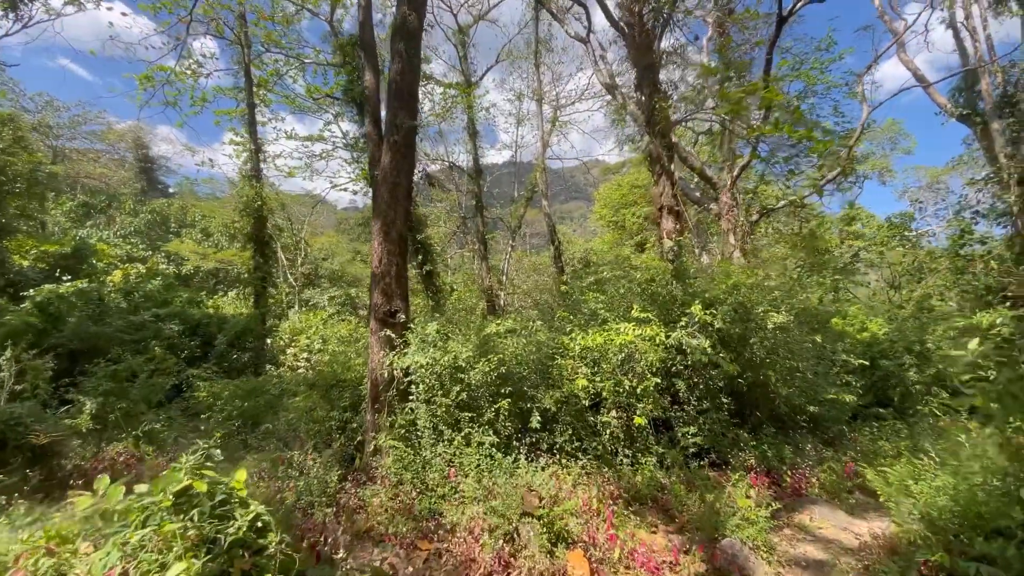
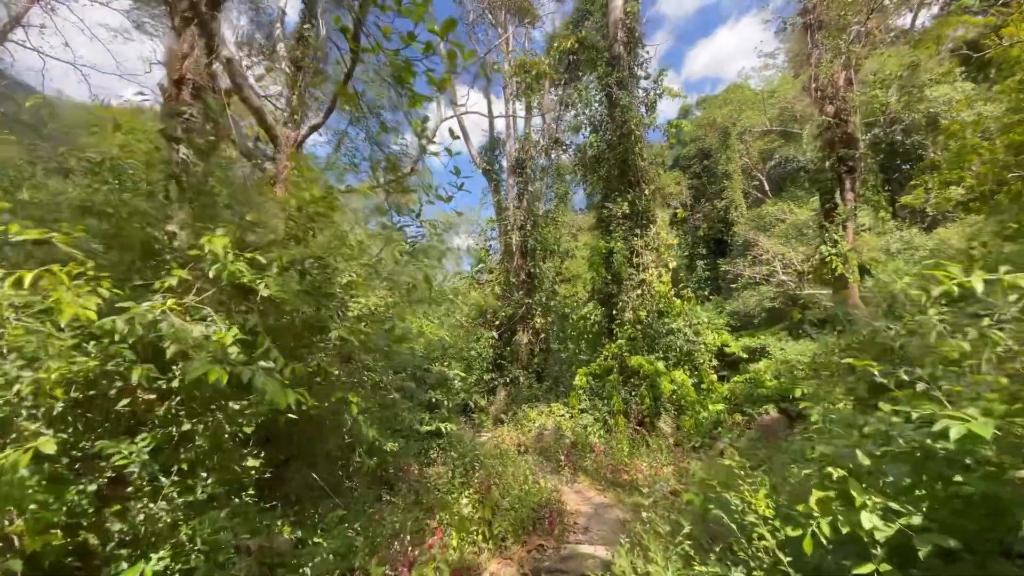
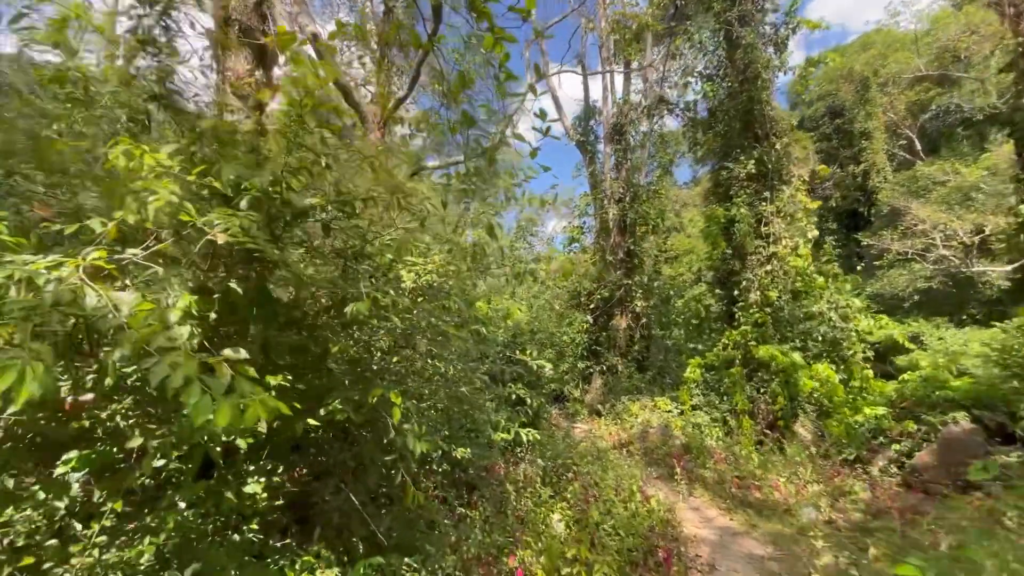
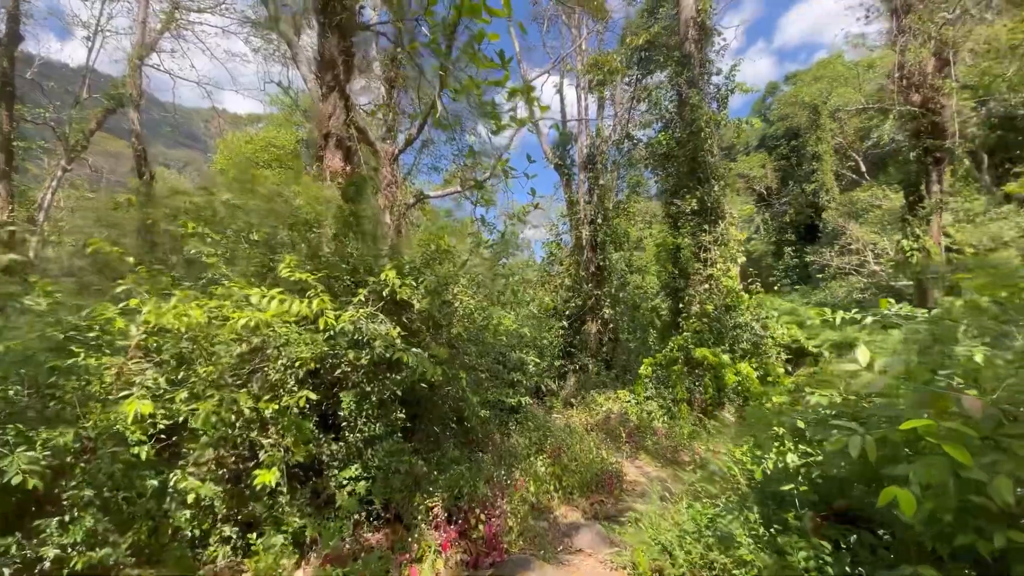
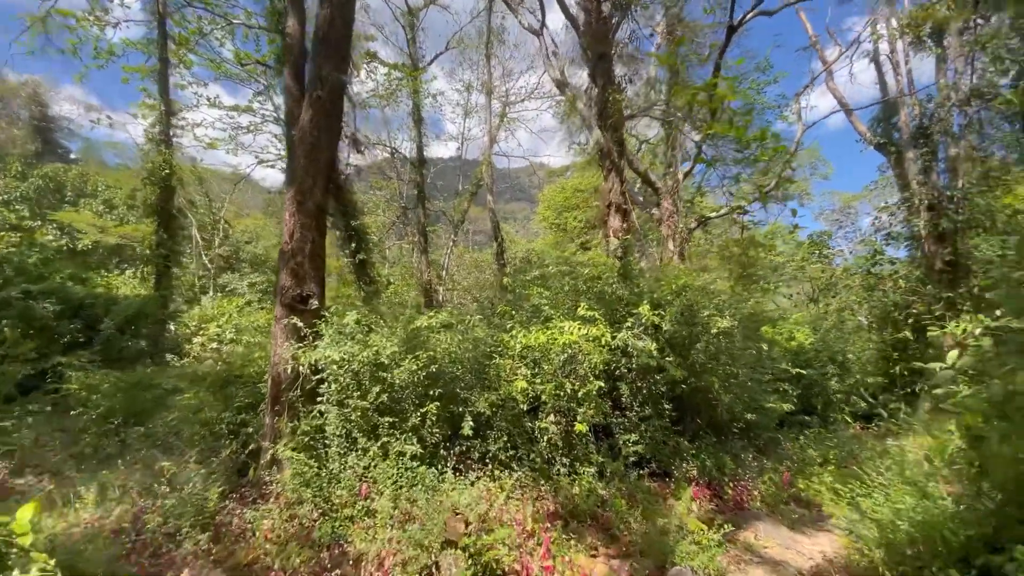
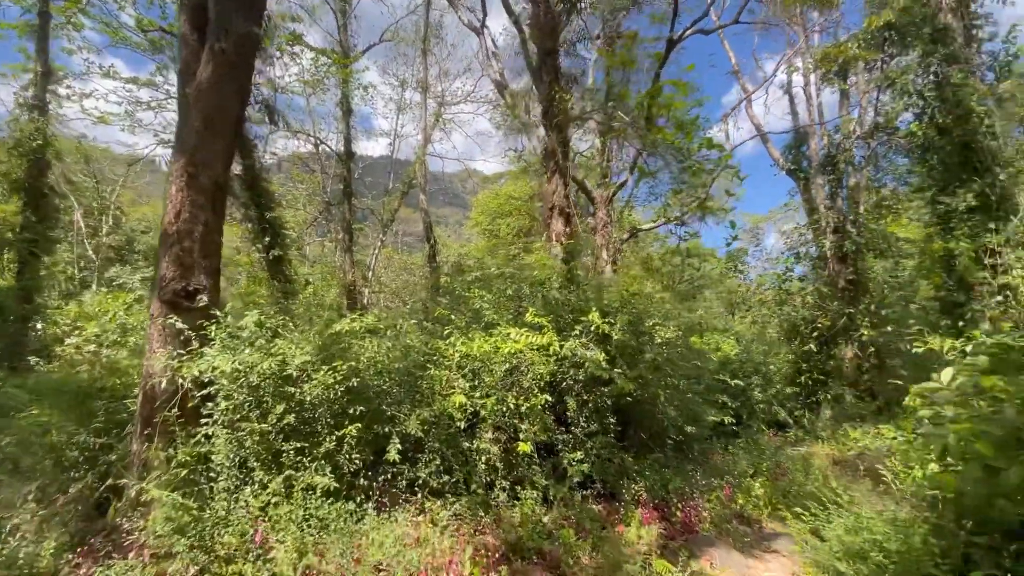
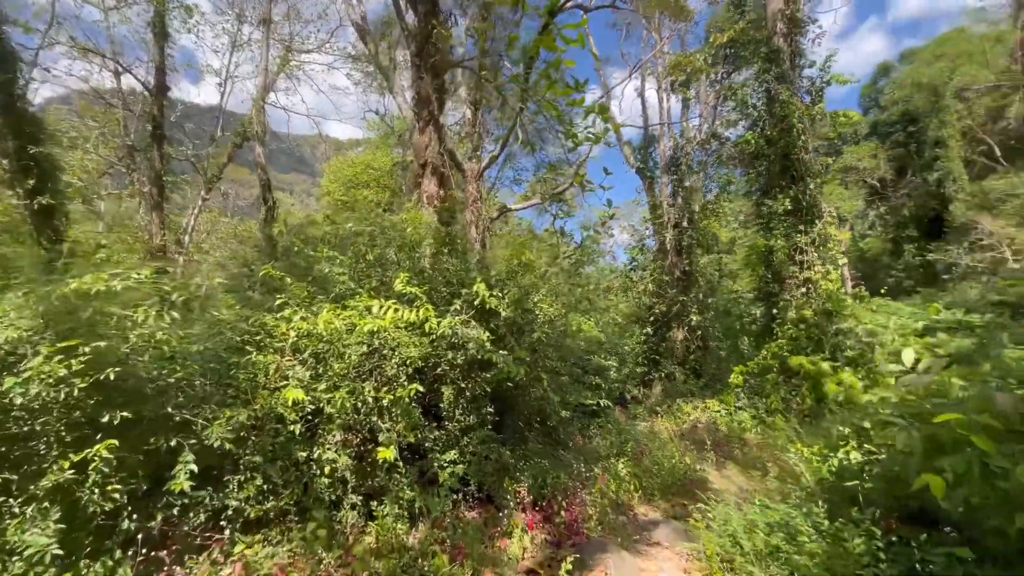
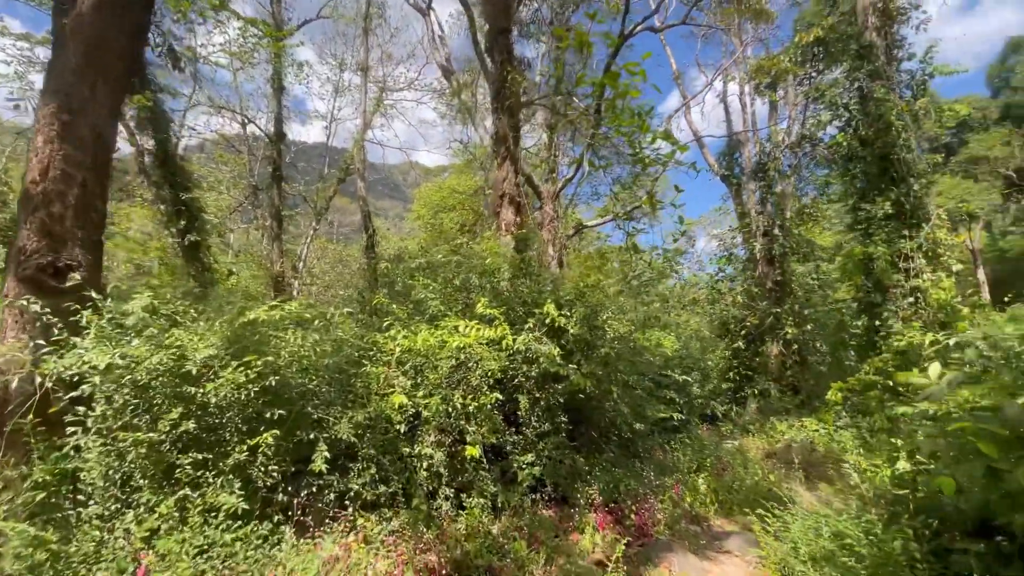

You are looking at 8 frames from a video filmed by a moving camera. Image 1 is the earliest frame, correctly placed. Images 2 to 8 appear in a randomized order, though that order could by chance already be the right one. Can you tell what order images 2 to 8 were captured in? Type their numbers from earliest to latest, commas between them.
5, 6, 8, 7, 4, 2, 3
